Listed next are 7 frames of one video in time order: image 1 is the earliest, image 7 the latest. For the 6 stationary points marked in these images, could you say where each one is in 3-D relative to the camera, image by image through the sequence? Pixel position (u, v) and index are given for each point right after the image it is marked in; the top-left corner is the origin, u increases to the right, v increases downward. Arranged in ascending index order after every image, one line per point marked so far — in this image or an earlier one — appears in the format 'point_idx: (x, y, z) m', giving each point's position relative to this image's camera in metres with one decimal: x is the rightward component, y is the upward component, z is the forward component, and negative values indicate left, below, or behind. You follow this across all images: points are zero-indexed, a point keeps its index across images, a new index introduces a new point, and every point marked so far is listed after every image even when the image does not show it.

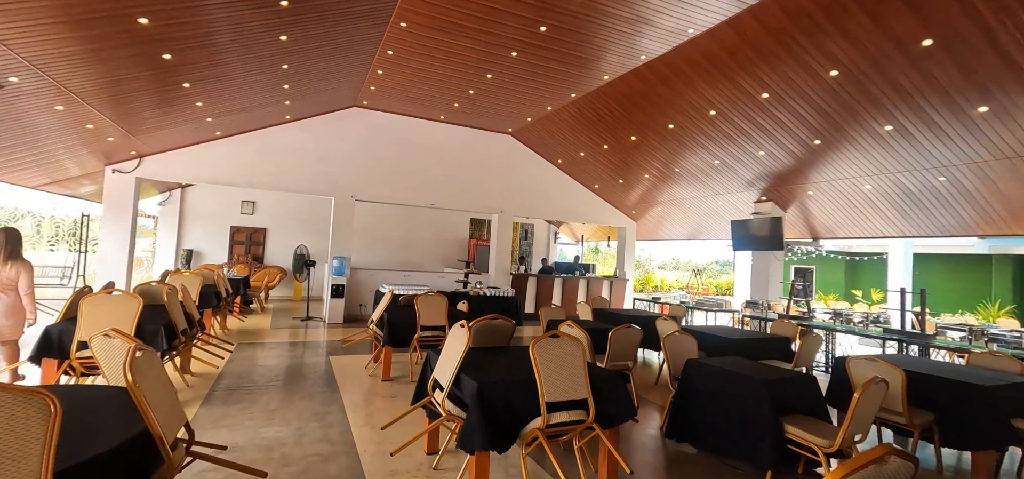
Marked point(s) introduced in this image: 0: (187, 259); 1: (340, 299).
0: (-7.4, -0.4, +11.3) m
1: (-3.1, -1.1, +8.9) m
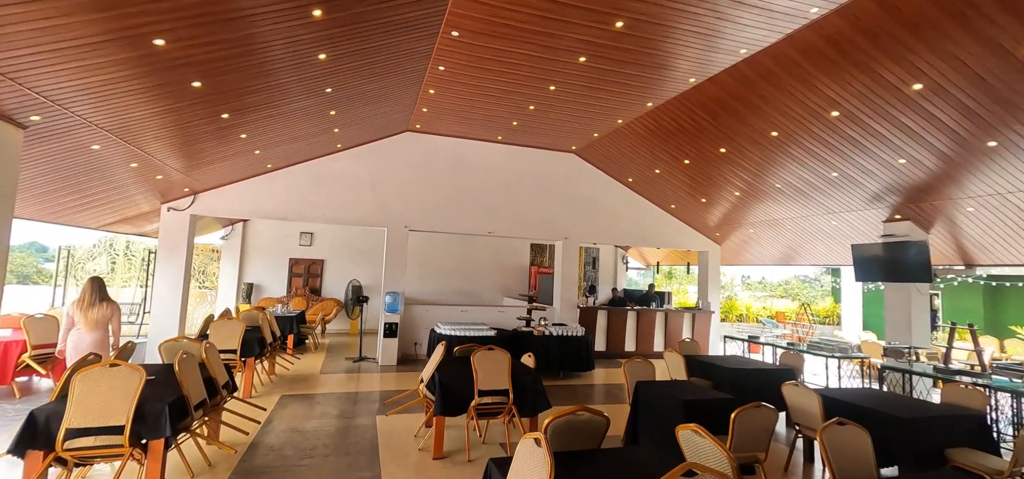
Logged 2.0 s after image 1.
0: (-6.0, -1.2, +11.1) m
1: (-2.0, -1.7, +8.2) m
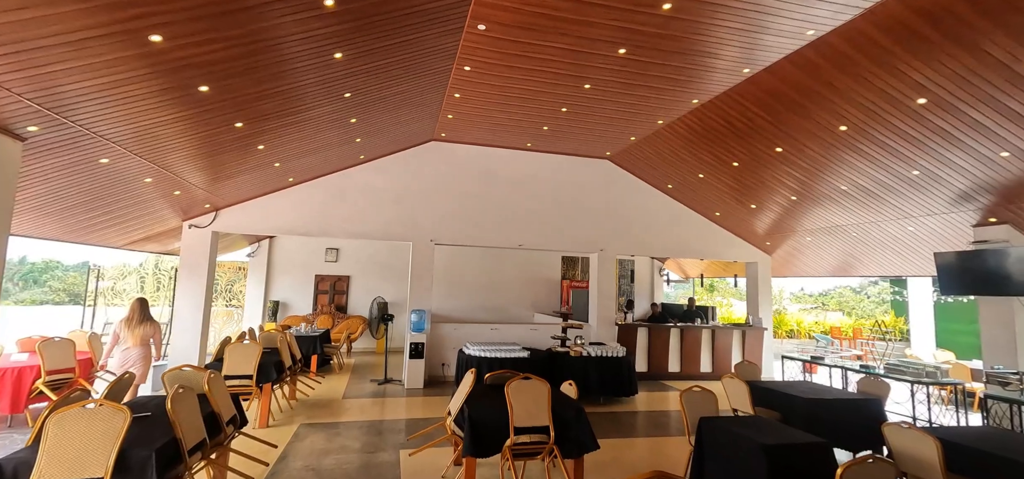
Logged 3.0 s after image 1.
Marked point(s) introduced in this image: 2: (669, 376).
0: (-5.3, -1.6, +10.8) m
1: (-1.5, -1.9, +7.7) m
2: (+2.8, -2.4, +8.6) m
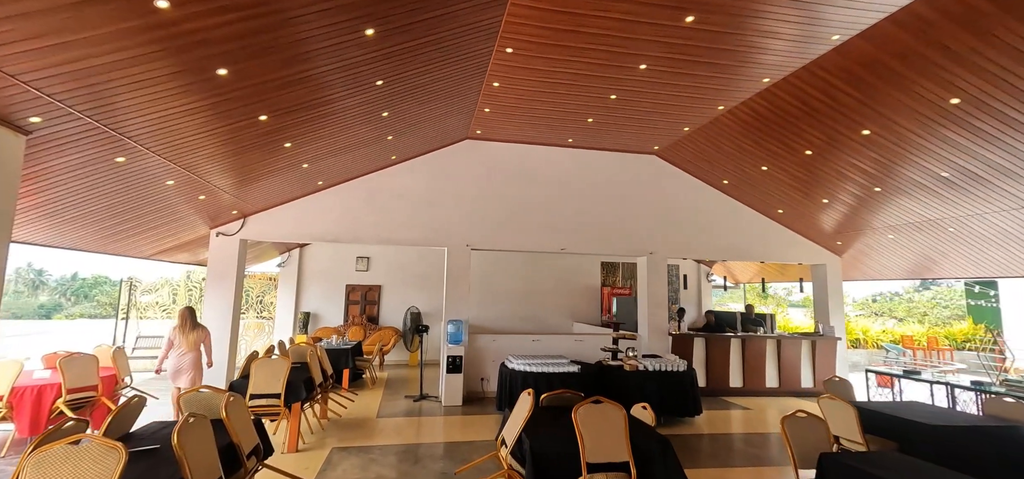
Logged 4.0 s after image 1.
0: (-4.5, -1.8, +10.5) m
1: (-0.8, -2.0, +7.1) m
2: (+3.5, -2.4, +7.7) m
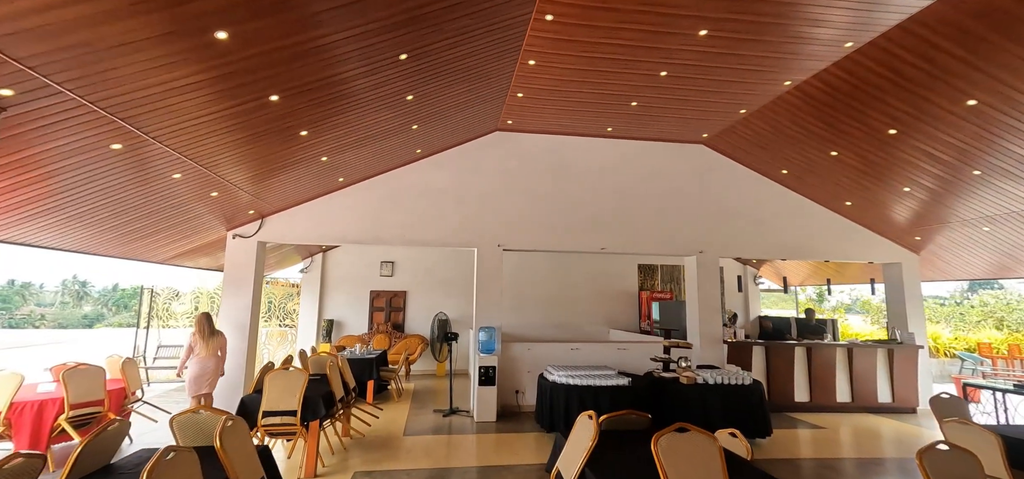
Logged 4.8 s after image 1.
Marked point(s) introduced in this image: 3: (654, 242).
0: (-3.8, -1.9, +10.0) m
1: (-0.3, -2.0, +6.5) m
2: (+4.0, -2.4, +6.9) m
3: (+2.1, 0.0, +7.3) m
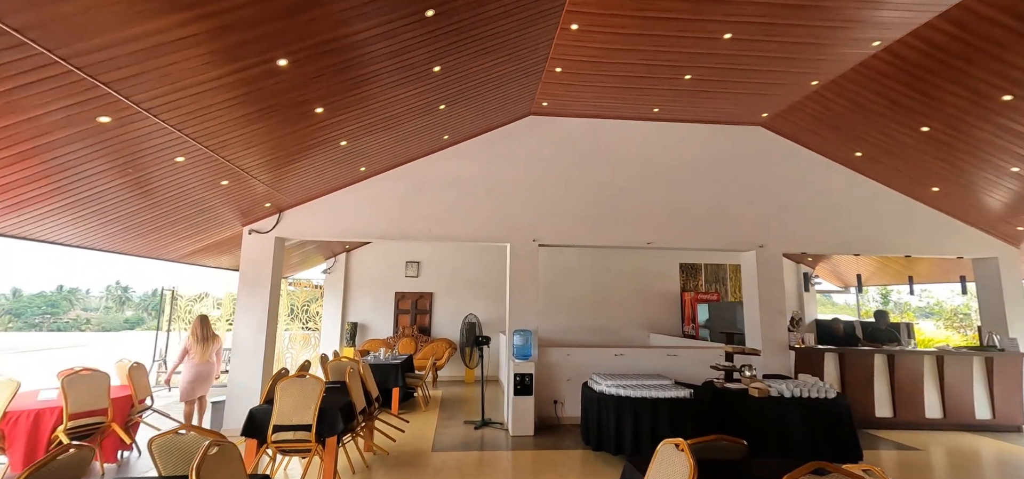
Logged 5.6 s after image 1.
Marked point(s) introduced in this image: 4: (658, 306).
0: (-3.1, -1.8, +9.5) m
1: (+0.2, -1.9, +5.8) m
2: (+4.5, -2.3, +6.0) m
3: (+2.6, +0.1, +6.6) m
4: (+2.8, -1.2, +9.0) m
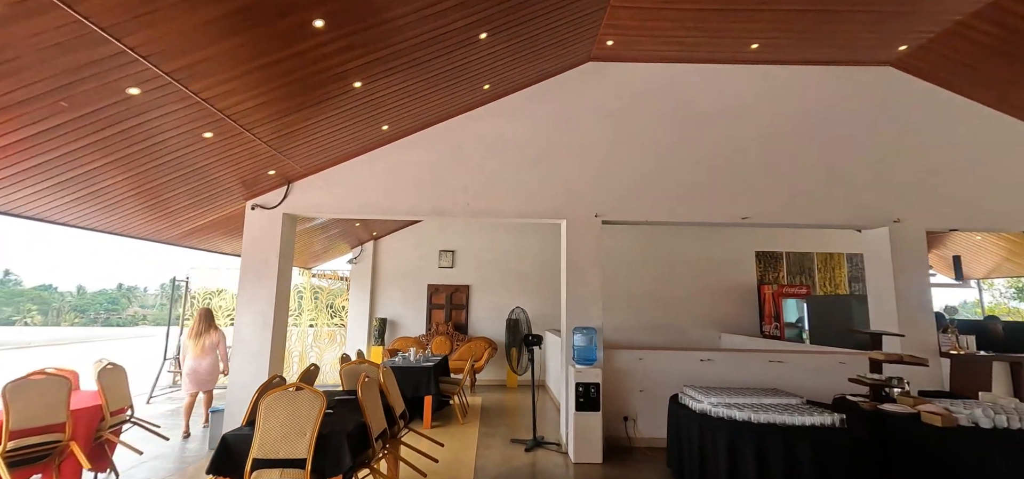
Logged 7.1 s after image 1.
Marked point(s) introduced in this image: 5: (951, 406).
0: (-2.3, -1.6, +8.4) m
1: (+0.8, -1.6, +4.6) m
2: (+5.1, -2.0, +4.4) m
3: (+3.3, +0.3, +5.1) m
4: (+3.5, -1.0, +7.6) m
5: (+3.1, -1.1, +3.4) m
